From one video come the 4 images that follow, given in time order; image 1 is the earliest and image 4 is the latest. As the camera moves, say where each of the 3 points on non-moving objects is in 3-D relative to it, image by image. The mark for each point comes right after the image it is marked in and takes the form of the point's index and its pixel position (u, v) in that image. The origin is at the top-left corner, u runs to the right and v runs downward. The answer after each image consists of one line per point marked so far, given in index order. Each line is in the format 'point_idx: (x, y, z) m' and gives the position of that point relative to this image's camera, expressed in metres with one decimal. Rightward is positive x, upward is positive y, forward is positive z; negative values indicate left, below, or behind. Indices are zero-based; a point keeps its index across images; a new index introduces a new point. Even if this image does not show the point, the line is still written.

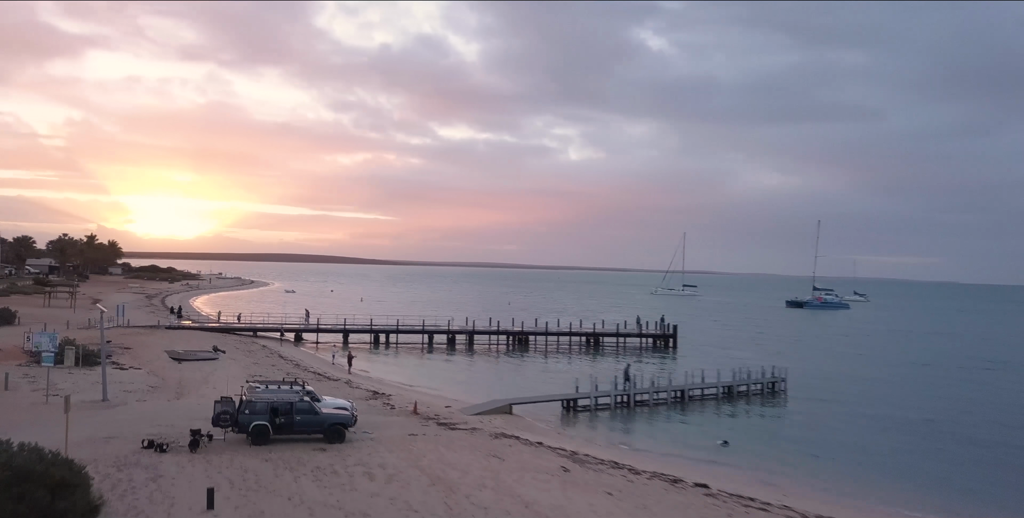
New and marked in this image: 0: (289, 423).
0: (-6.8, -5.0, +19.1) m
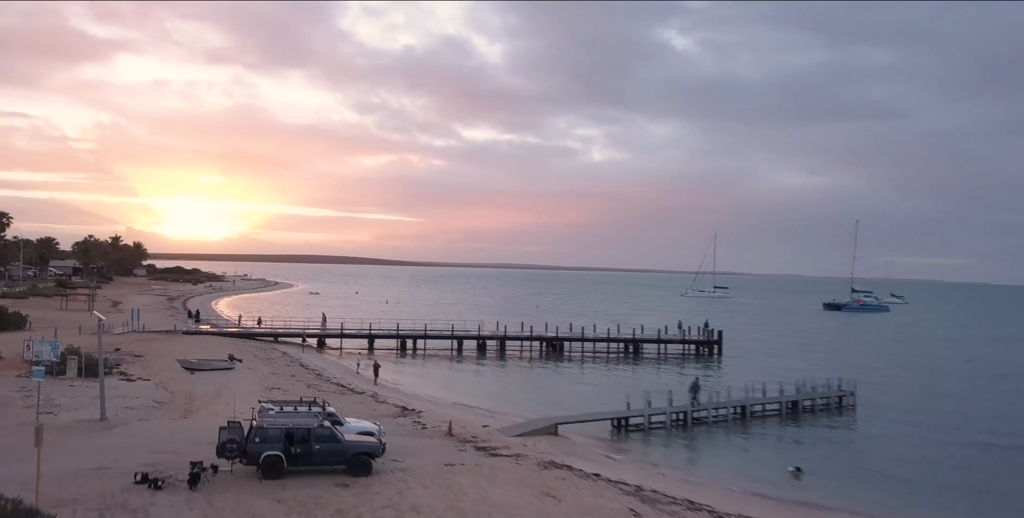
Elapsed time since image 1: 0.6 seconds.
0: (-5.4, -5.1, +16.2) m
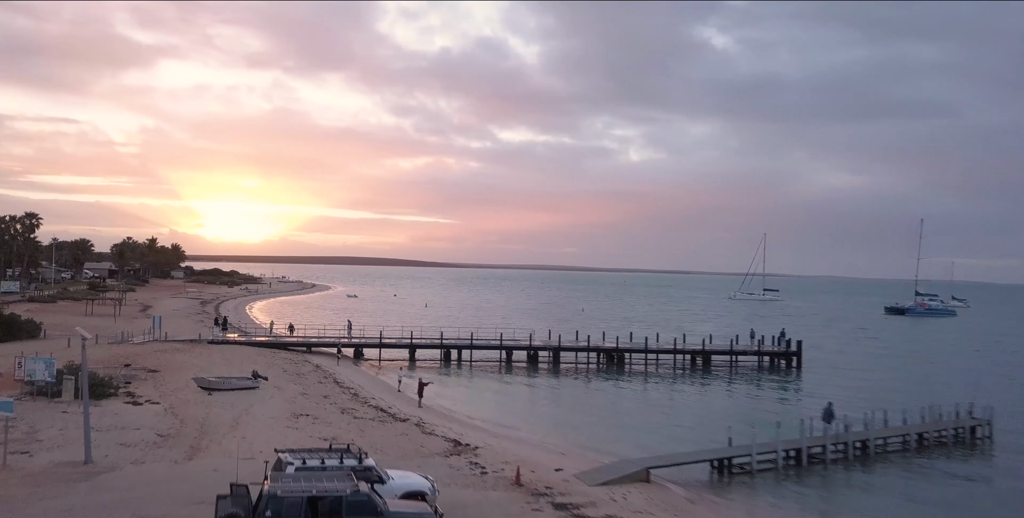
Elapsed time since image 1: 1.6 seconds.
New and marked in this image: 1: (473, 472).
0: (-3.3, -5.1, +11.8) m
1: (-1.1, -6.2, +18.2) m
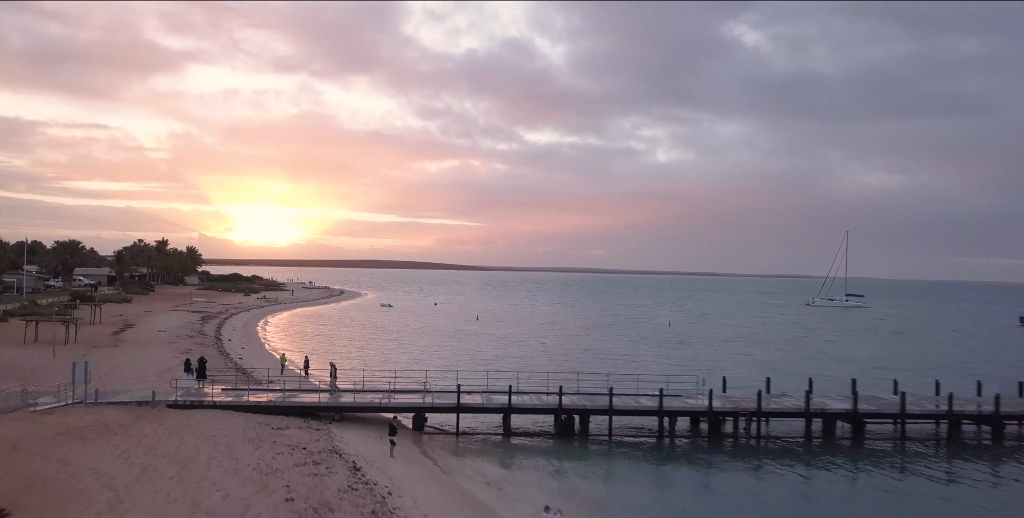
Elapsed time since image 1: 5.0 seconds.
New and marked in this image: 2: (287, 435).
0: (+2.0, -5.1, -4.9) m
1: (+4.4, -6.2, +1.5) m
2: (-7.1, -5.6, +19.9) m
